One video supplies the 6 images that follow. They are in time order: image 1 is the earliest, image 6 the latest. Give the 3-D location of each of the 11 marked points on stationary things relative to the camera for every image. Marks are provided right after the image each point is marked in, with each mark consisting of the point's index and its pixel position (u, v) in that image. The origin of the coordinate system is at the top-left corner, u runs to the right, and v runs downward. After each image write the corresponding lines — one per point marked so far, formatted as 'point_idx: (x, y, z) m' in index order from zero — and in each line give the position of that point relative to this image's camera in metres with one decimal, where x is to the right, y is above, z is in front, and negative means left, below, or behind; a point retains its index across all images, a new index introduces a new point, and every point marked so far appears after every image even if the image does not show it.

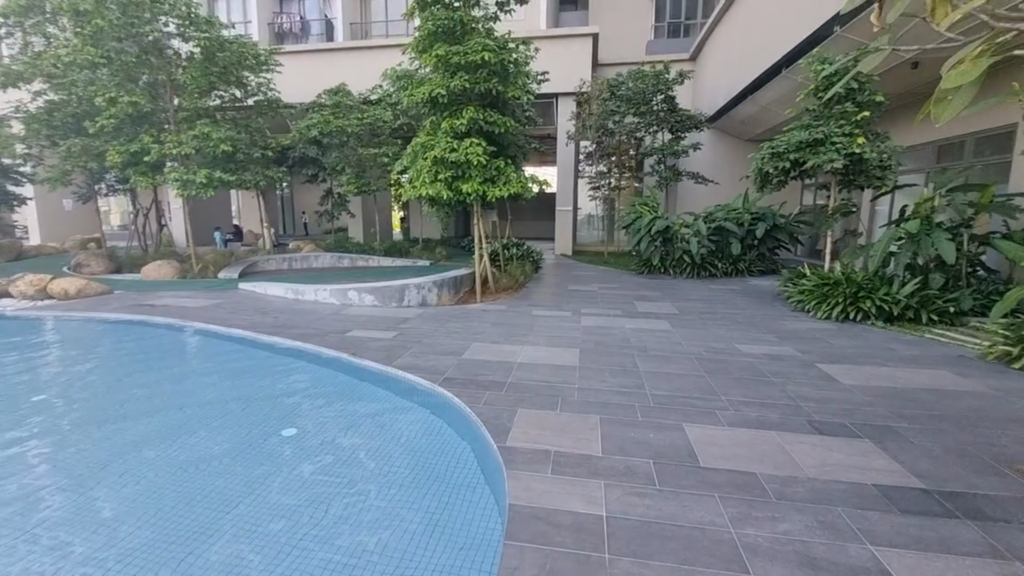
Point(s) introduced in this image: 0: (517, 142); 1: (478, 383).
0: (+0.1, +2.3, +7.7) m
1: (-0.2, -0.7, +3.5) m
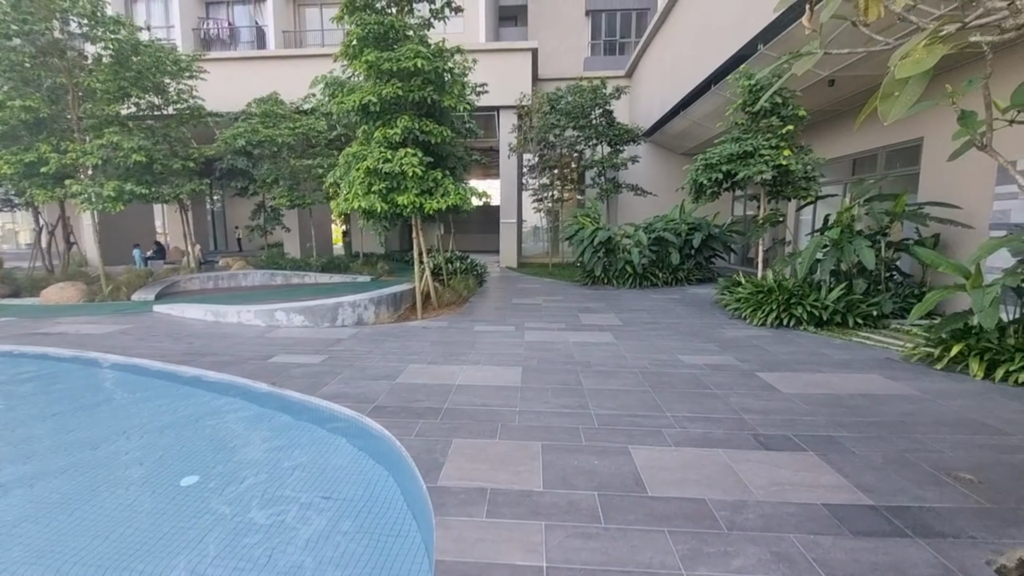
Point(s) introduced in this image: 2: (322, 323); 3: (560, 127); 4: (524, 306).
0: (-0.9, +2.1, +7.5) m
1: (-0.7, -0.8, +3.2) m
2: (-2.4, -0.5, +6.3) m
3: (+1.2, +4.0, +12.1) m
4: (+0.2, -0.3, +7.7) m
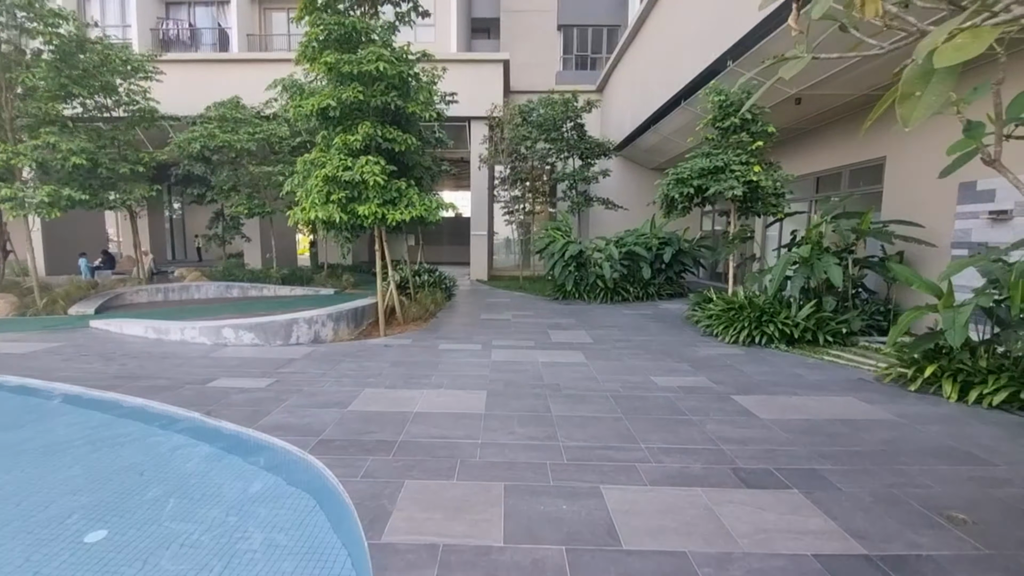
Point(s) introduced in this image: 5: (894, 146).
0: (-1.3, +1.9, +7.3) m
1: (-0.9, -0.9, +2.8) m
2: (-2.8, -0.6, +5.8) m
3: (+0.5, +3.6, +12.0) m
4: (-0.3, -0.5, +7.4) m
5: (+5.6, +2.1, +7.2) m
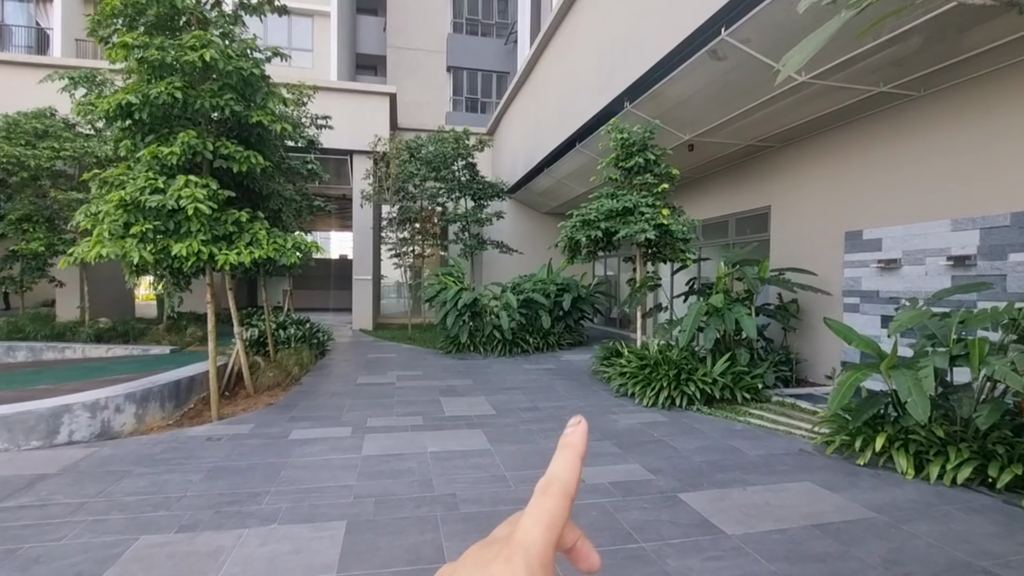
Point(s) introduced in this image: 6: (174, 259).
0: (-2.8, +1.1, +5.9) m
1: (-1.3, -1.2, +1.4) m
2: (-3.9, -1.2, +3.9) m
3: (-2.1, +2.5, +11.0) m
4: (-1.7, -1.2, +6.0) m
5: (+4.0, +1.4, +7.4) m
6: (-2.9, +0.2, +4.2) m
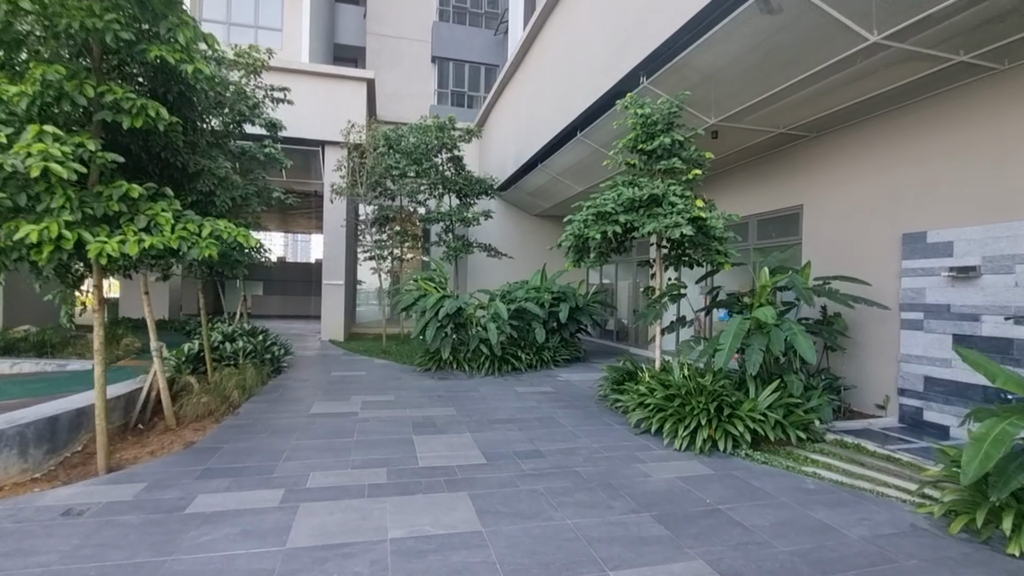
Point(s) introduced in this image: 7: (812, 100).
0: (-2.8, +1.1, +4.6) m
1: (-1.2, -1.2, +0.2) m
2: (-3.9, -1.2, +2.6) m
3: (-2.3, +2.4, +9.8) m
4: (-1.8, -1.3, +4.8) m
5: (+3.9, +1.2, +6.3) m
6: (-2.9, +0.2, +3.0) m
7: (+3.3, +2.1, +5.4) m
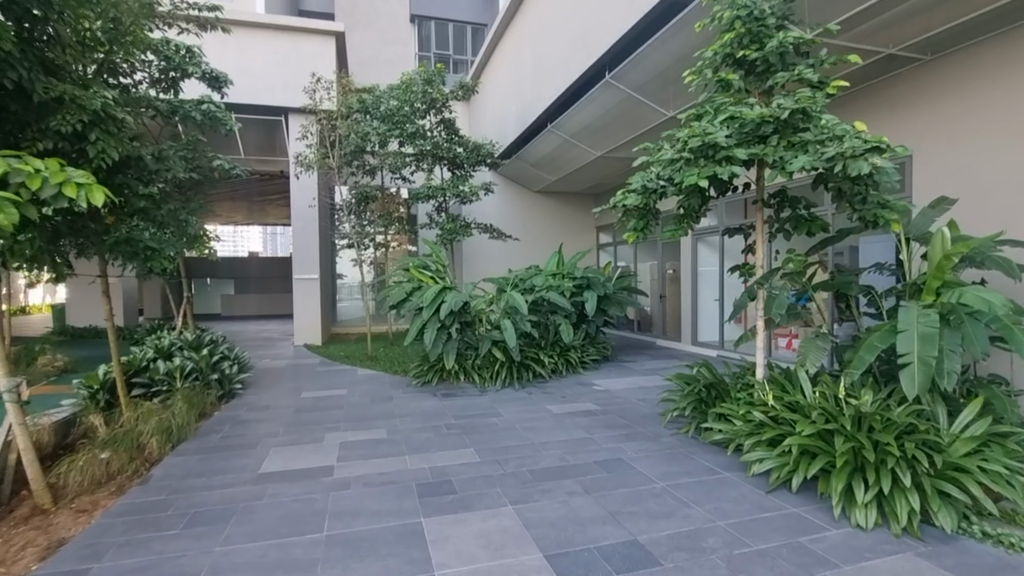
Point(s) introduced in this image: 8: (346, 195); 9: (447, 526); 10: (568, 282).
0: (-2.5, +1.1, +2.9) m
1: (-0.7, -1.3, -1.4) m
2: (-3.4, -1.3, +0.9) m
3: (-2.2, +2.5, +8.0) m
4: (-1.5, -1.2, +3.1) m
5: (+4.1, +1.5, +4.8) m
6: (-2.5, +0.2, +1.2) m
7: (+3.5, +2.3, +3.8) m
8: (-3.0, +1.8, +8.8) m
9: (-0.4, -1.2, +2.5) m
10: (+0.8, +0.1, +6.6) m
